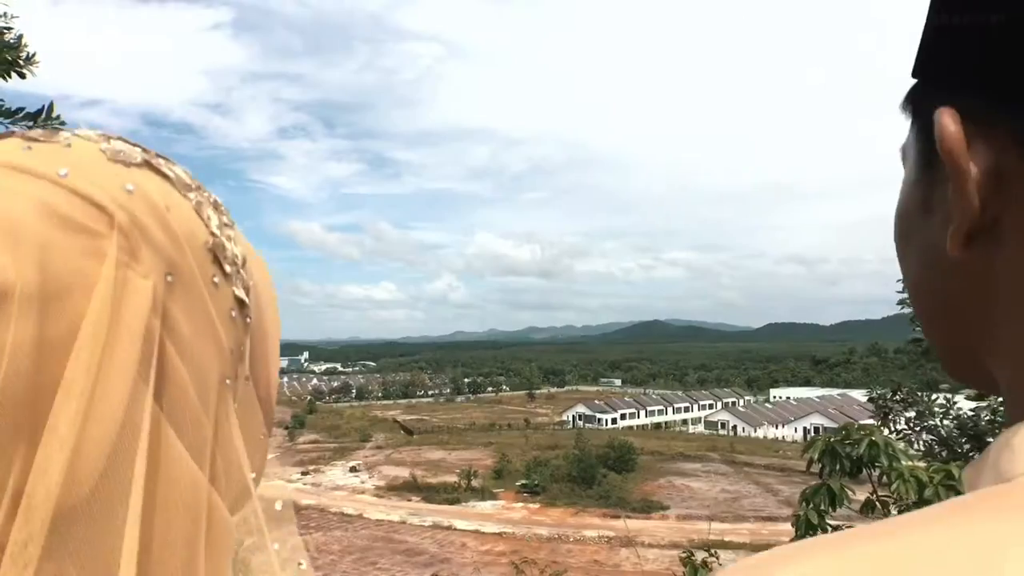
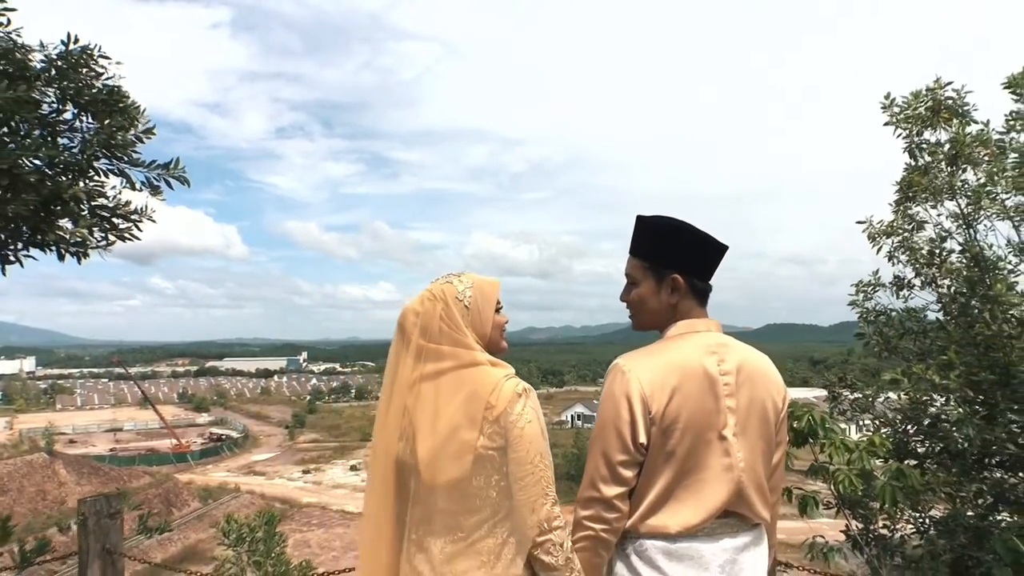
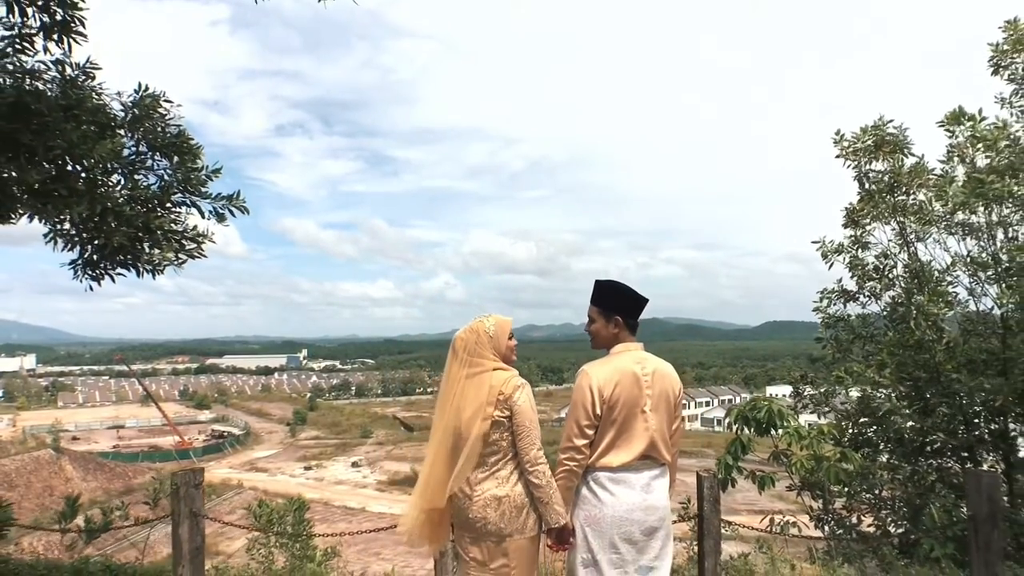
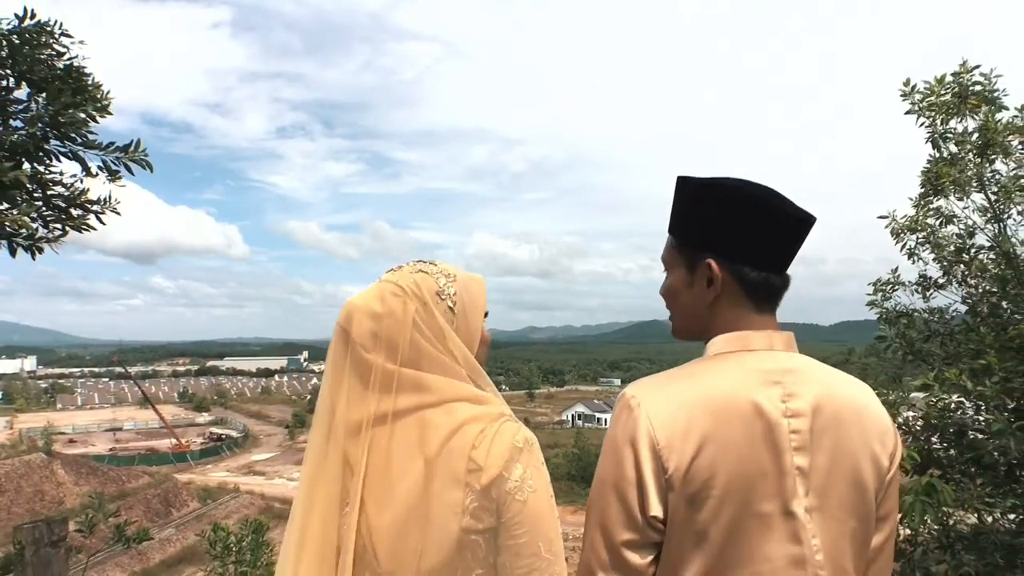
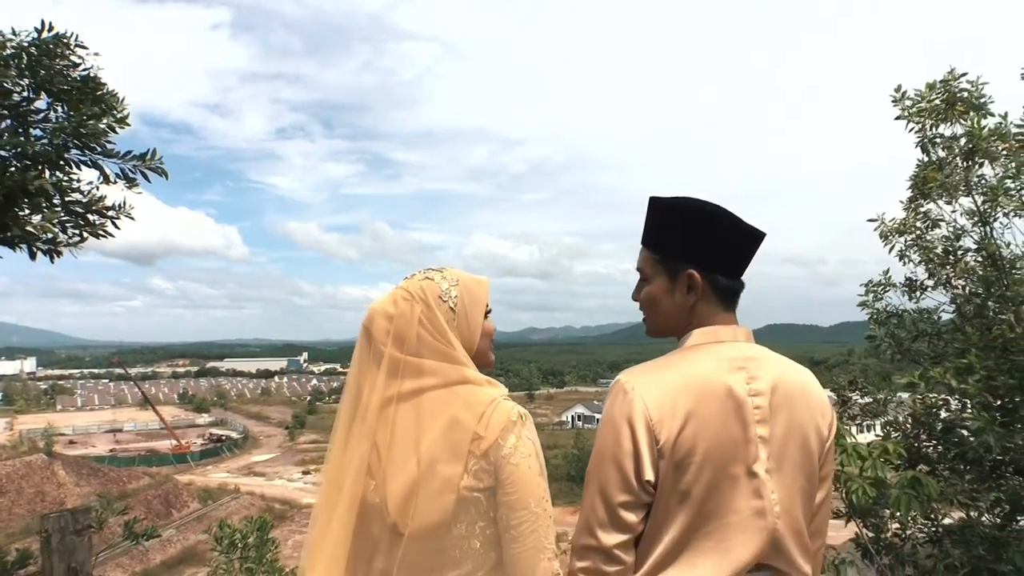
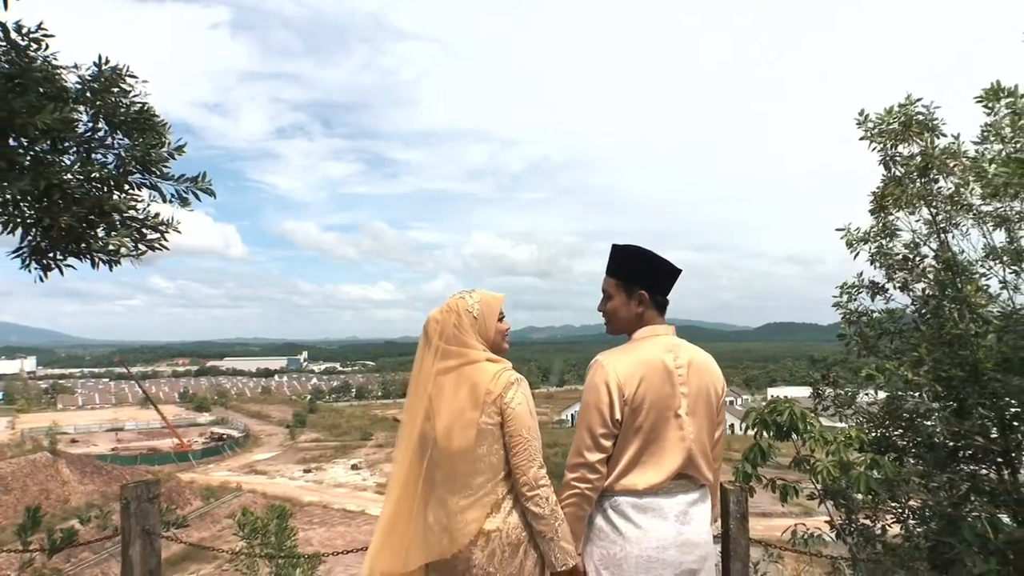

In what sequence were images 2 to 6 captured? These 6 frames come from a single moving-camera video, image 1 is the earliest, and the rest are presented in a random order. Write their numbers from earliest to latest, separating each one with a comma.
4, 5, 2, 6, 3
